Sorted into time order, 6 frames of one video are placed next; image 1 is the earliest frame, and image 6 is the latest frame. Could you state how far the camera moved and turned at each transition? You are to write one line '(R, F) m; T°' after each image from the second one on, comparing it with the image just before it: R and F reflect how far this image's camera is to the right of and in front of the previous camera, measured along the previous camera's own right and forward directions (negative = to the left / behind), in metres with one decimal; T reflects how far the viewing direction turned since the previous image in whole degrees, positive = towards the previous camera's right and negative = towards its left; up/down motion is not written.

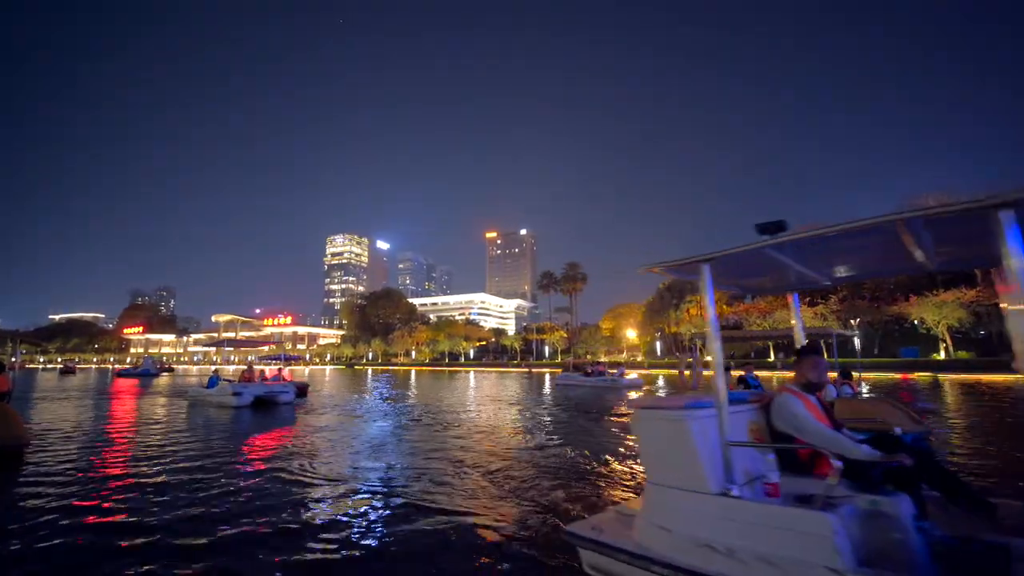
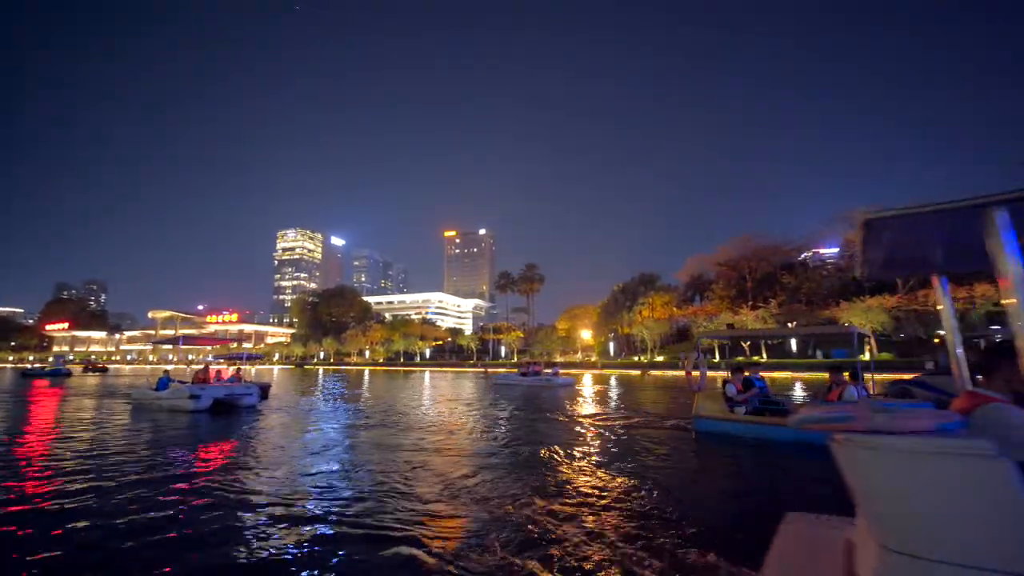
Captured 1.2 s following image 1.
(-1.1, -0.2) m; +6°
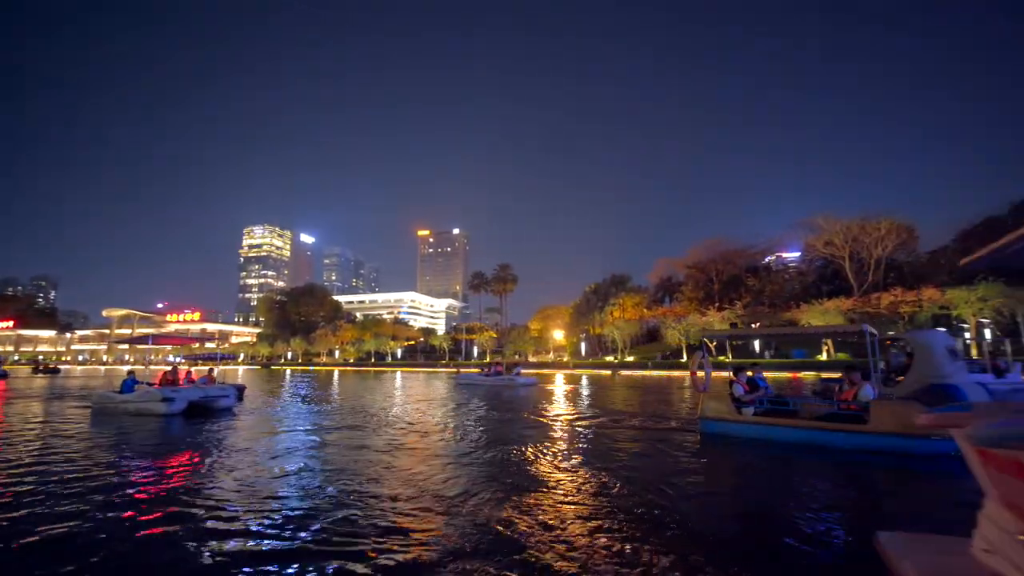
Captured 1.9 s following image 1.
(-0.8, -0.1) m; +4°
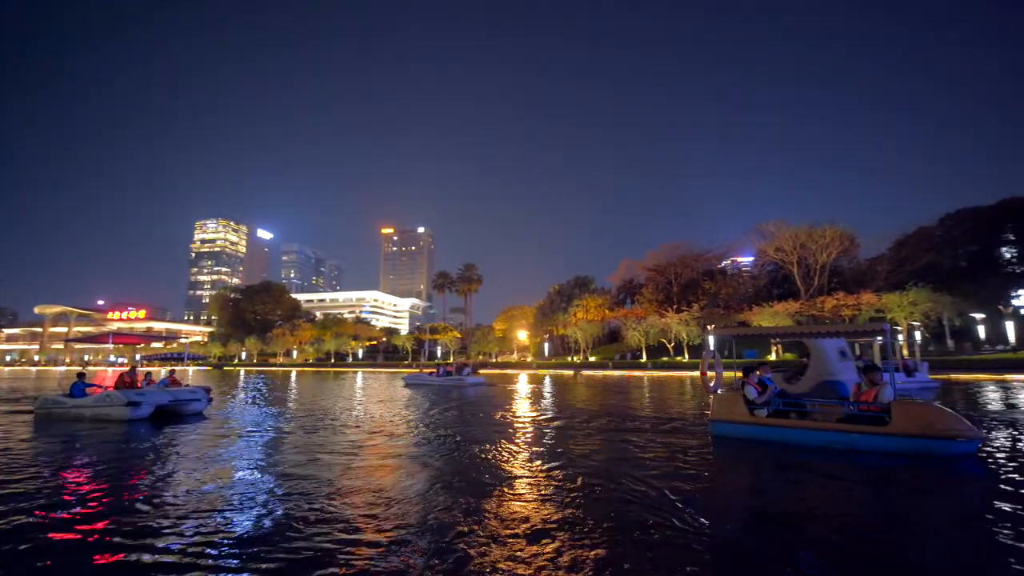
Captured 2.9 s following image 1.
(-1.1, 0.0) m; +6°
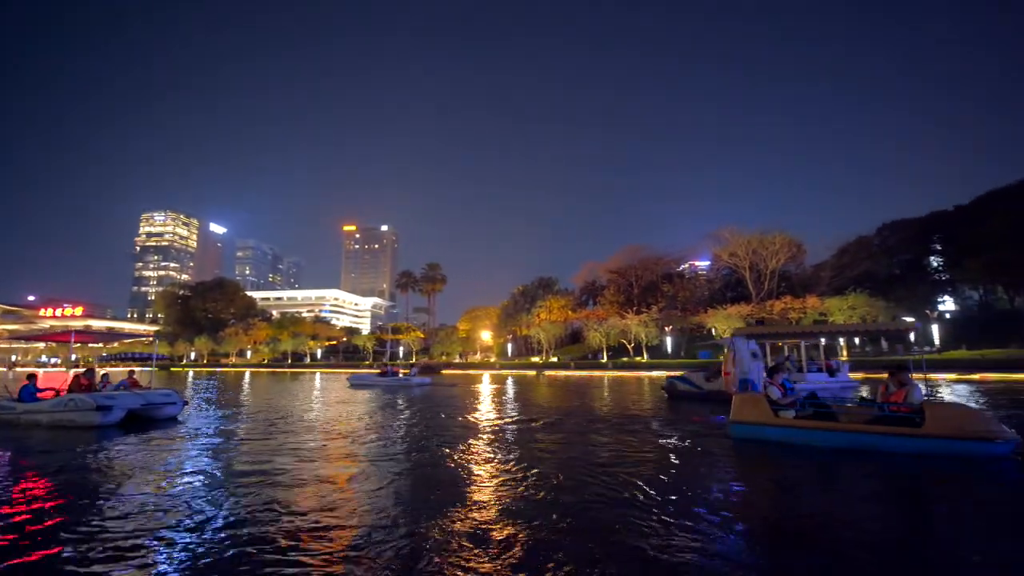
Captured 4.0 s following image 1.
(-1.1, +0.1) m; +6°
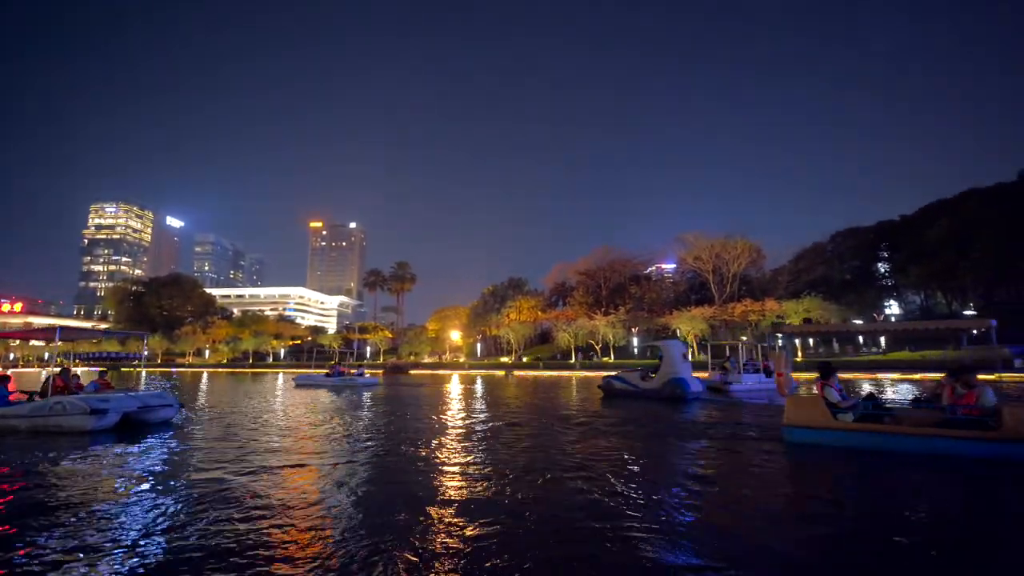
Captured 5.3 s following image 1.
(-0.9, +0.2) m; +5°
